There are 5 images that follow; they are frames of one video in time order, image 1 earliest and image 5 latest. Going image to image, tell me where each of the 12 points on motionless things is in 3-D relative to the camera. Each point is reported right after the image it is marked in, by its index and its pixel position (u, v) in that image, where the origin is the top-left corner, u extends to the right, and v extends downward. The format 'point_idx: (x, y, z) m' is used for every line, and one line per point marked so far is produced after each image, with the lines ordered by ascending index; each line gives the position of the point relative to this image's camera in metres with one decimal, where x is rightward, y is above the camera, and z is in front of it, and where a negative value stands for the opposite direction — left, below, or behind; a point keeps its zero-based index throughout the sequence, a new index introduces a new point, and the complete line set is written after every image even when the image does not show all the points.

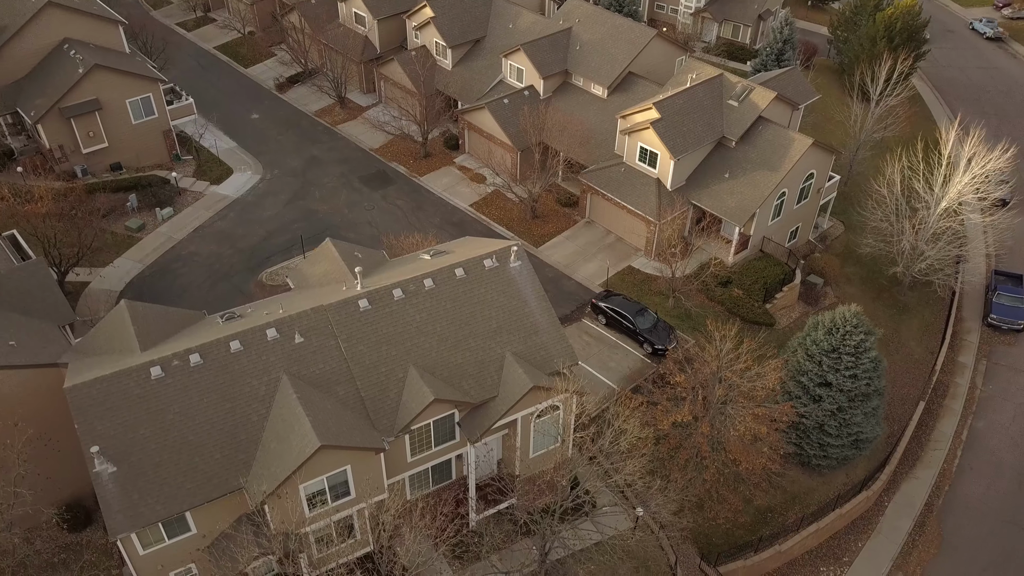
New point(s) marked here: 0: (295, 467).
0: (-5.8, -4.8, +20.0) m
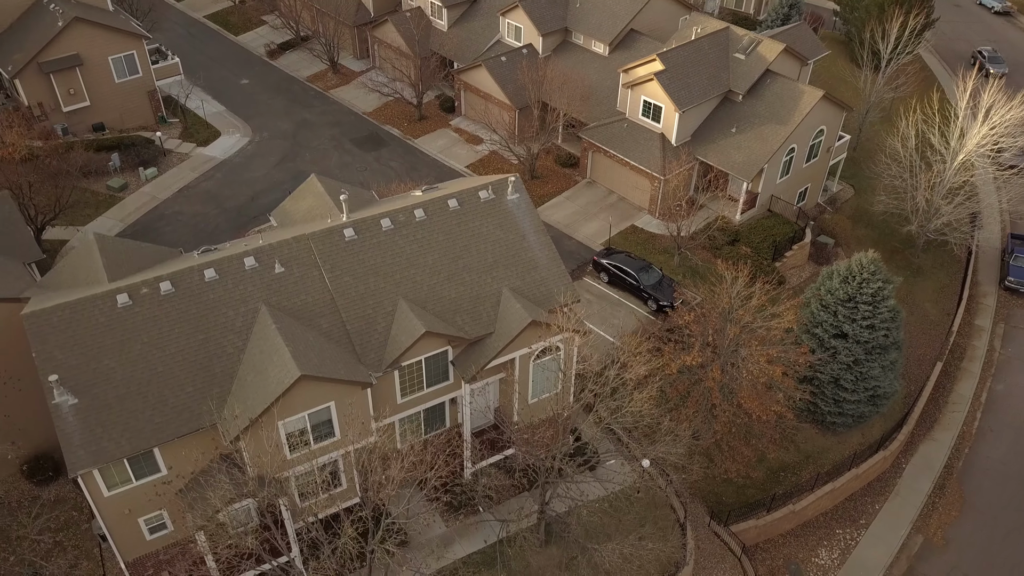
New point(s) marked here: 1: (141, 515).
0: (-5.9, -2.7, +18.3) m
1: (-9.6, -5.9, +19.2) m
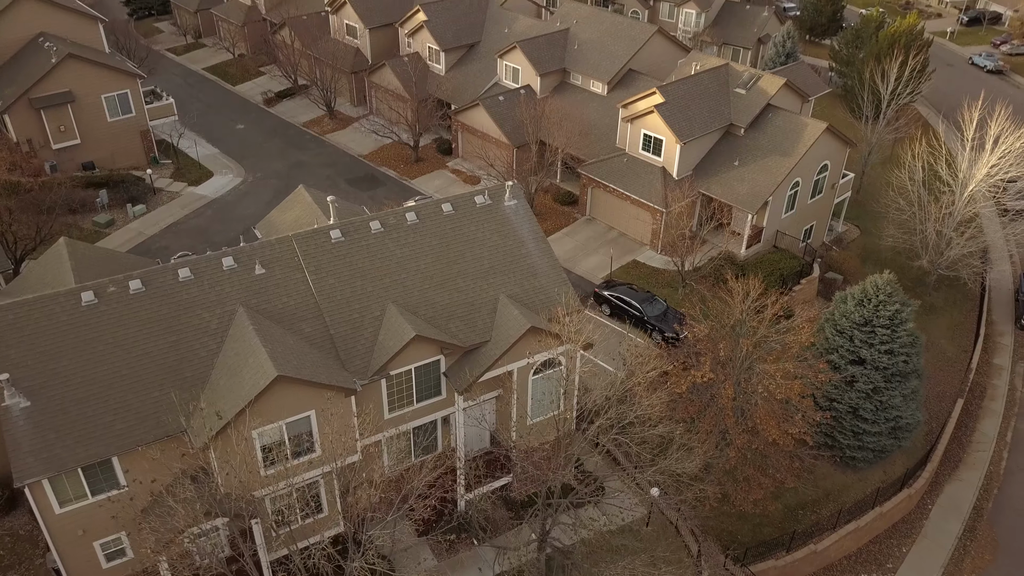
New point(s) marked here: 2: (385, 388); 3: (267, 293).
0: (-5.9, -2.5, +16.6) m
1: (-9.7, -5.8, +17.2) m
2: (-3.2, -2.6, +19.1) m
3: (-6.3, -0.1, +19.0) m
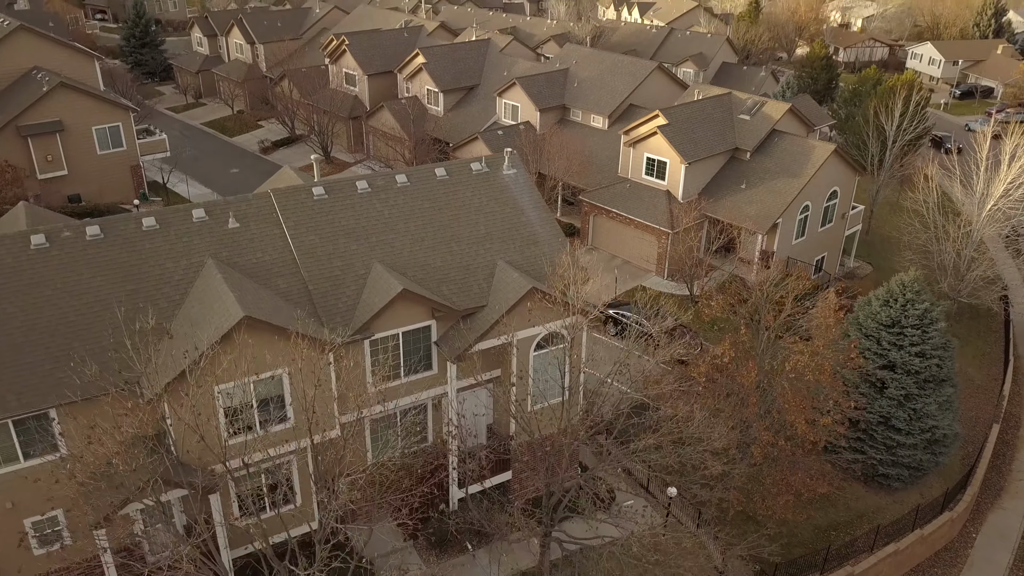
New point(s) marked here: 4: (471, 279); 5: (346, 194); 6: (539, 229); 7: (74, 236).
0: (-6.0, -1.1, +14.6) m
1: (-9.7, -4.4, +14.7) m
2: (-3.3, -1.5, +17.0) m
3: (-6.3, +1.0, +17.2) m
4: (-1.0, +0.2, +18.5) m
5: (-4.2, +2.4, +18.7) m
6: (+0.7, +1.5, +20.0) m
7: (-9.5, +1.2, +16.1) m
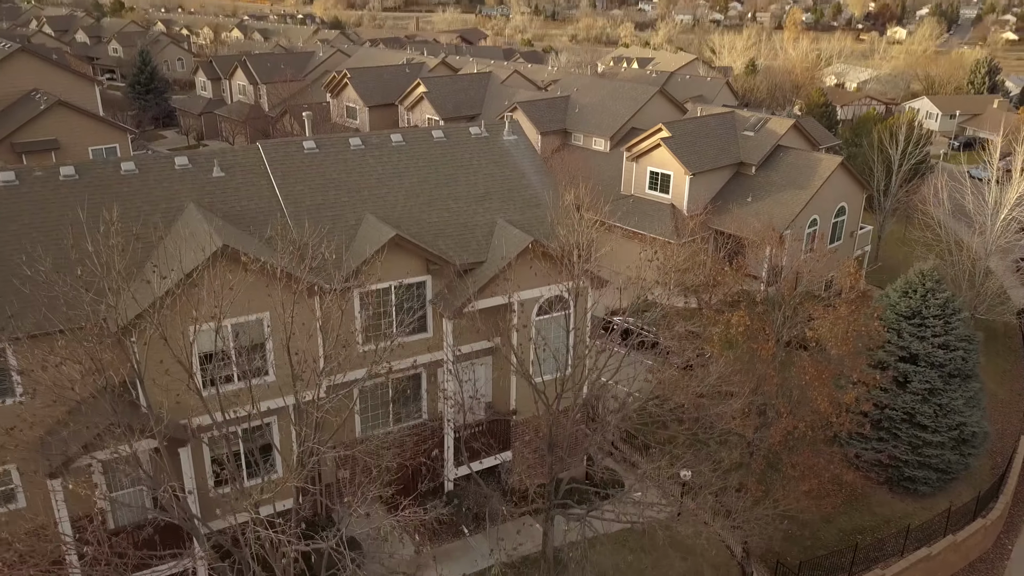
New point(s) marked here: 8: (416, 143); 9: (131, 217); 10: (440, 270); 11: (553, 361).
0: (-5.9, +0.2, +13.4) m
1: (-9.7, -3.1, +13.2) m
2: (-3.3, -0.4, +15.8) m
3: (-6.3, +2.1, +16.2) m
4: (-1.0, +1.2, +17.4) m
5: (-4.1, +3.3, +17.8) m
6: (+0.7, +2.4, +19.0) m
7: (-9.5, +2.3, +15.2) m
8: (-2.4, +3.6, +18.6) m
9: (-7.9, +1.4, +15.2) m
10: (-1.6, +0.4, +16.6) m
11: (+1.0, -1.8, +18.5) m
